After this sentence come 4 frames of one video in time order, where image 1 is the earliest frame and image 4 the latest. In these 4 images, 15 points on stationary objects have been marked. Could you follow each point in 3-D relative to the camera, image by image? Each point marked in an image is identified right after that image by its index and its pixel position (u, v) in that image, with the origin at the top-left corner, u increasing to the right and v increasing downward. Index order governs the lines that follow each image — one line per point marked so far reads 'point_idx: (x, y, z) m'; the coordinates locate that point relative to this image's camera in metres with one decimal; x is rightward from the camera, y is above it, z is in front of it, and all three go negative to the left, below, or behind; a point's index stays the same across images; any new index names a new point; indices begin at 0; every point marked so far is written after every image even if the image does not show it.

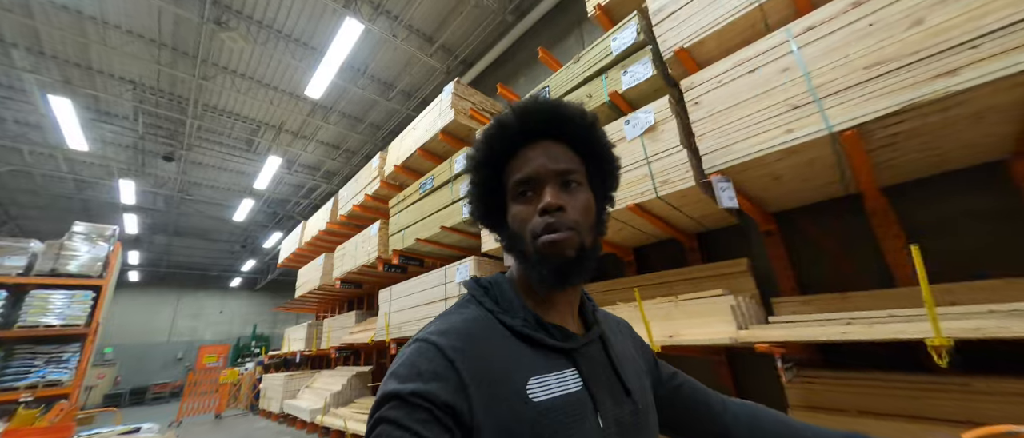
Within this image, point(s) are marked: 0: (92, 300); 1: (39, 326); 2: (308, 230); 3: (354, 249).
0: (-6.2, -1.2, +5.1) m
1: (-6.3, -1.4, +4.6) m
2: (-4.0, -0.3, +6.9) m
3: (-2.4, -0.5, +5.2) m
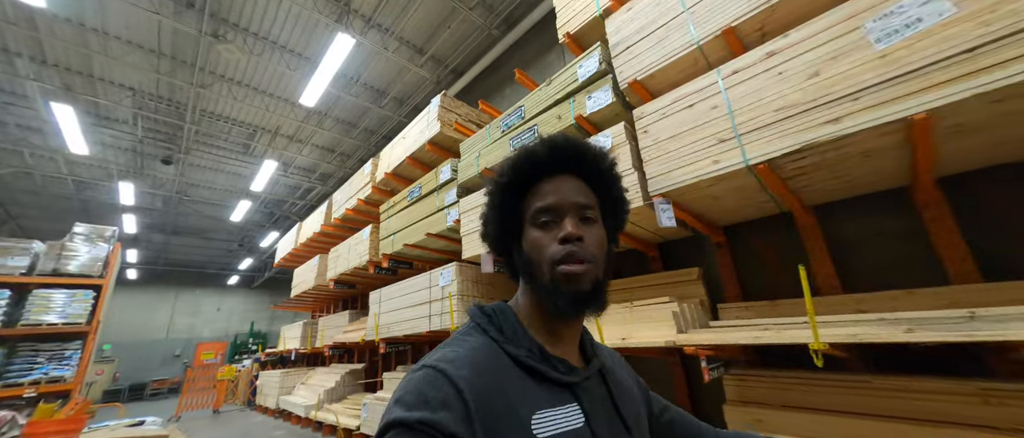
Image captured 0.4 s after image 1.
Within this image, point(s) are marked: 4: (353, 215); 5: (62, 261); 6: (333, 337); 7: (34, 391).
0: (-6.3, -1.2, +5.3) m
1: (-6.4, -1.4, +4.8) m
2: (-4.2, -0.3, +7.1) m
3: (-2.5, -0.5, +5.3) m
4: (-2.5, 0.0, +5.5) m
5: (-6.6, -0.6, +5.1) m
6: (-3.4, -2.2, +6.5) m
7: (-6.2, -2.2, +4.6) m
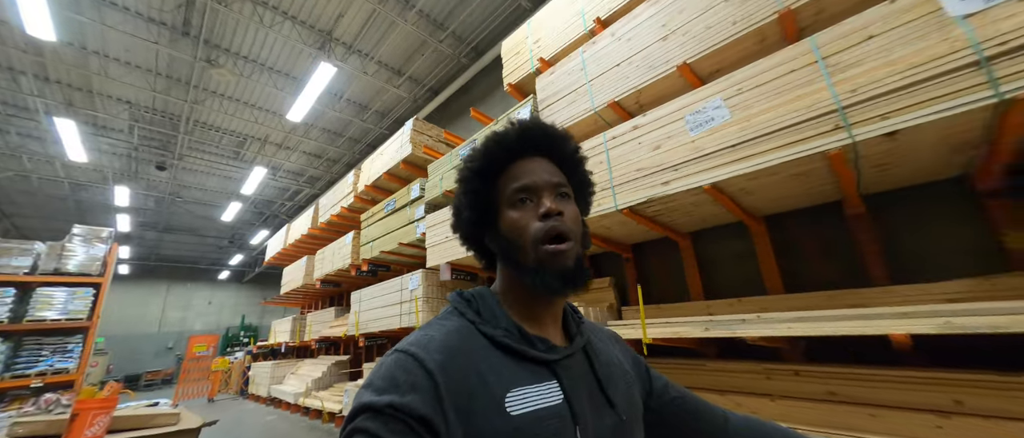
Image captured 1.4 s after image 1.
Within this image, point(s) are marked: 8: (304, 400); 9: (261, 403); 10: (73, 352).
0: (-6.8, -1.2, +5.6) m
1: (-6.8, -1.5, +5.1) m
2: (-4.7, -0.3, +7.4) m
3: (-2.9, -0.6, +5.7) m
4: (-2.9, 0.0, +5.9) m
5: (-7.0, -0.7, +5.4) m
6: (-3.8, -2.2, +7.0) m
7: (-6.6, -2.3, +4.9) m
8: (-3.7, -3.3, +6.3) m
9: (-6.6, -4.8, +9.2) m
10: (-6.7, -2.0, +5.3) m
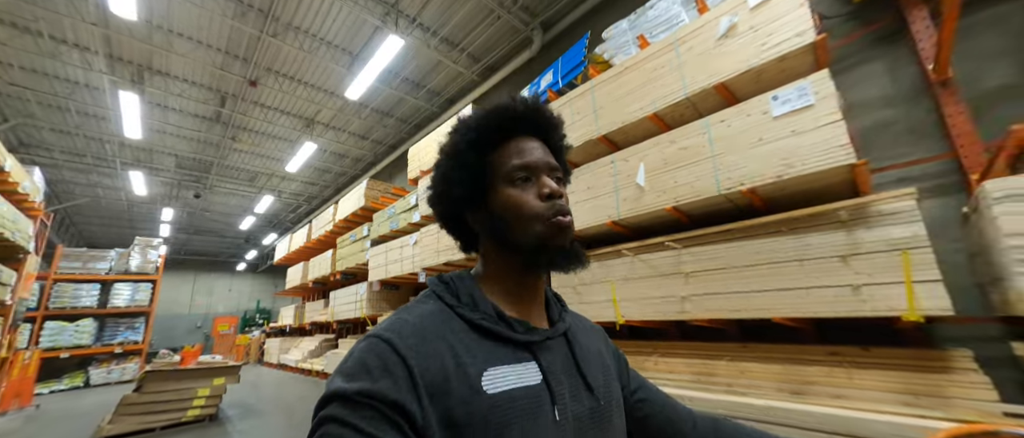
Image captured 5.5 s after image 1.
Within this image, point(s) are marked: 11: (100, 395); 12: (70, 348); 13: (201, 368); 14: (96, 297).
0: (-8.0, -1.5, +7.7) m
1: (-8.0, -1.8, +7.2) m
2: (-5.8, -0.5, +9.4) m
3: (-4.1, -0.9, +7.7) m
4: (-4.1, -0.3, +7.8) m
5: (-8.2, -1.0, +7.4) m
6: (-5.0, -2.5, +9.0) m
7: (-7.9, -2.6, +7.0) m
8: (-4.9, -3.5, +8.4) m
9: (-7.7, -5.0, +11.4) m
10: (-7.9, -2.3, +7.4) m
11: (-8.7, -3.7, +7.3) m
12: (-10.5, -3.1, +8.3) m
13: (-4.6, -2.2, +5.1) m
14: (-10.4, -1.9, +8.7) m
